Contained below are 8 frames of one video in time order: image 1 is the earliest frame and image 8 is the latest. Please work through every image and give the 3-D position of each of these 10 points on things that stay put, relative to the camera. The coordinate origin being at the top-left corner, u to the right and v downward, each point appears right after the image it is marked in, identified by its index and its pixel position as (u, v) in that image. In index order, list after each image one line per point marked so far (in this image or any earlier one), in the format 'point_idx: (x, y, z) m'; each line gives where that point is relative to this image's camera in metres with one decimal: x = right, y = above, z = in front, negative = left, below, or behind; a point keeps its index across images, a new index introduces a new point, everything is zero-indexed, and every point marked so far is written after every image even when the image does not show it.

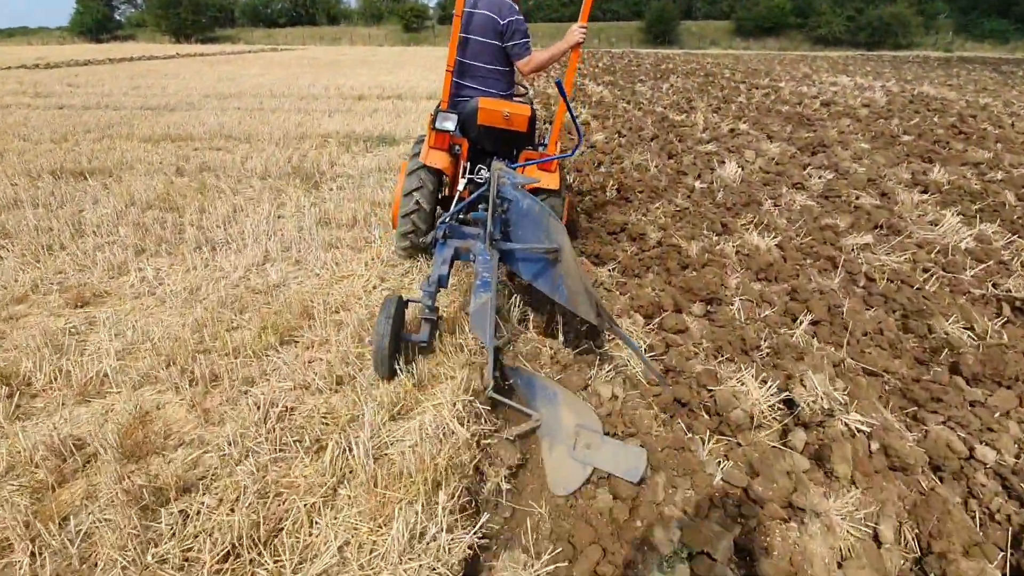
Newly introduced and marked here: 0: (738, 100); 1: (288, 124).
0: (+5.4, +4.5, +12.4) m
1: (-4.0, +2.9, +9.2) m
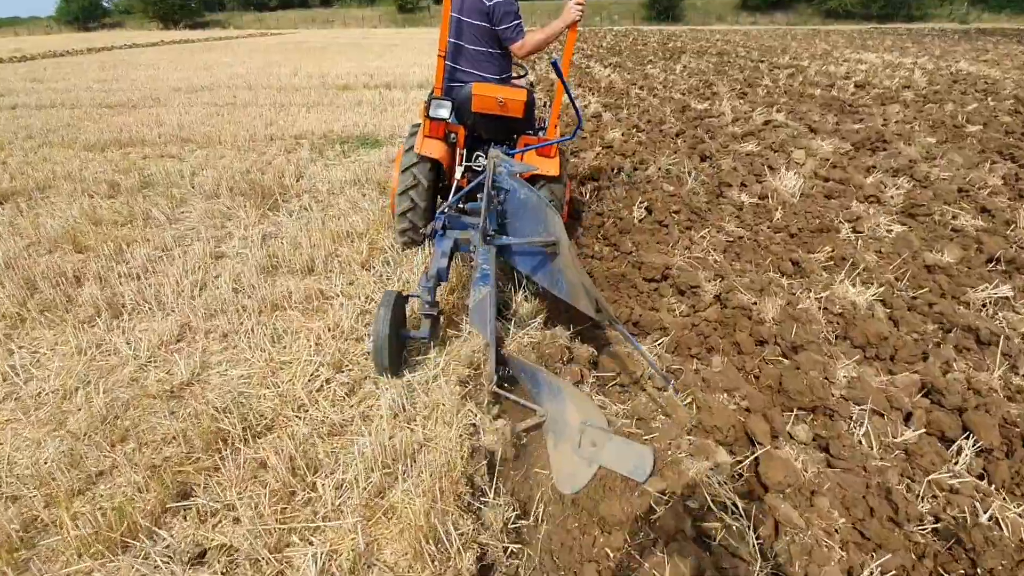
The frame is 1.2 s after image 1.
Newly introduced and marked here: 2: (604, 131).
0: (+5.4, +4.4, +11.2) m
1: (-4.0, +2.6, +8.1) m
2: (+1.2, +2.1, +6.9) m
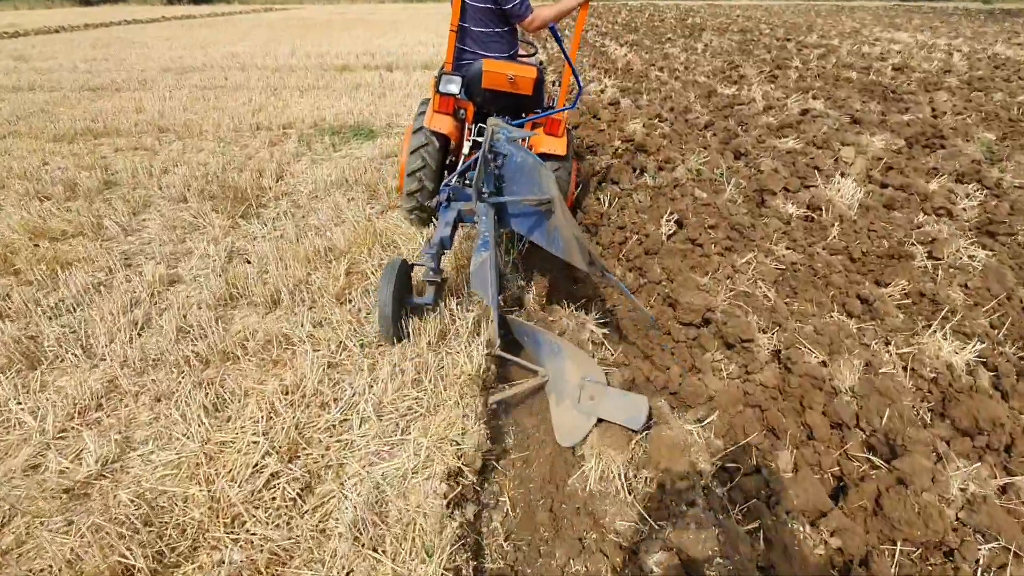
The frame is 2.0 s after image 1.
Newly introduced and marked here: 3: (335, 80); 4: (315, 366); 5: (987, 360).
0: (+5.6, +4.4, +10.3) m
1: (-3.9, +2.6, +7.5) m
2: (+1.3, +2.0, +6.2) m
3: (-3.3, +3.9, +9.7) m
4: (-0.9, -0.4, +2.4) m
5: (+2.1, -0.3, +2.3) m
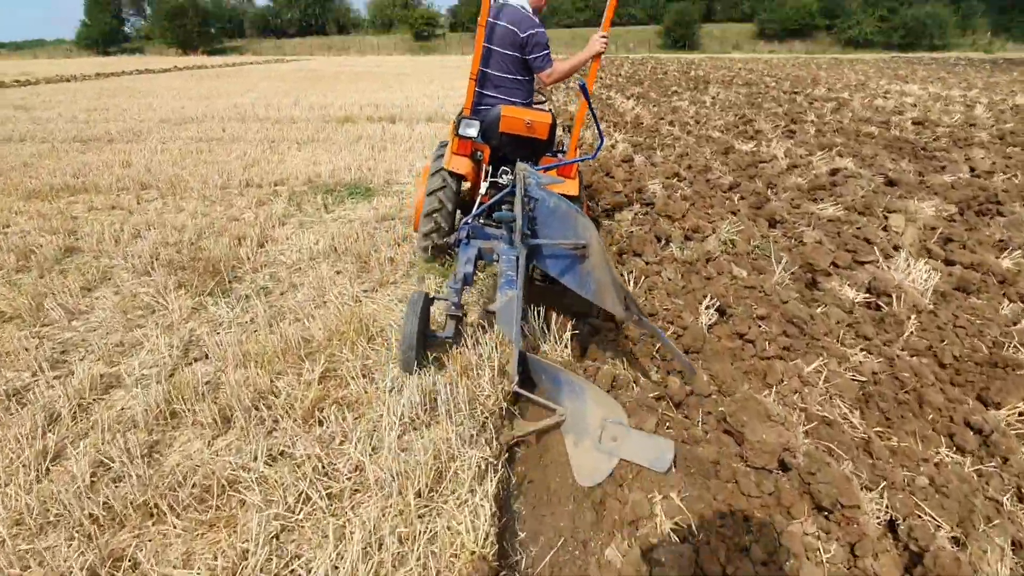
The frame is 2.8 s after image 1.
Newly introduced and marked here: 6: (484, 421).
0: (+5.7, +3.3, +10.0) m
1: (-3.8, +1.7, +7.1) m
2: (+1.4, +1.2, +5.8) m
3: (-3.2, +2.8, +9.5) m
4: (-0.9, -0.8, +1.8) m
5: (+2.2, -0.8, +1.7) m
6: (-0.1, -0.6, +2.3) m
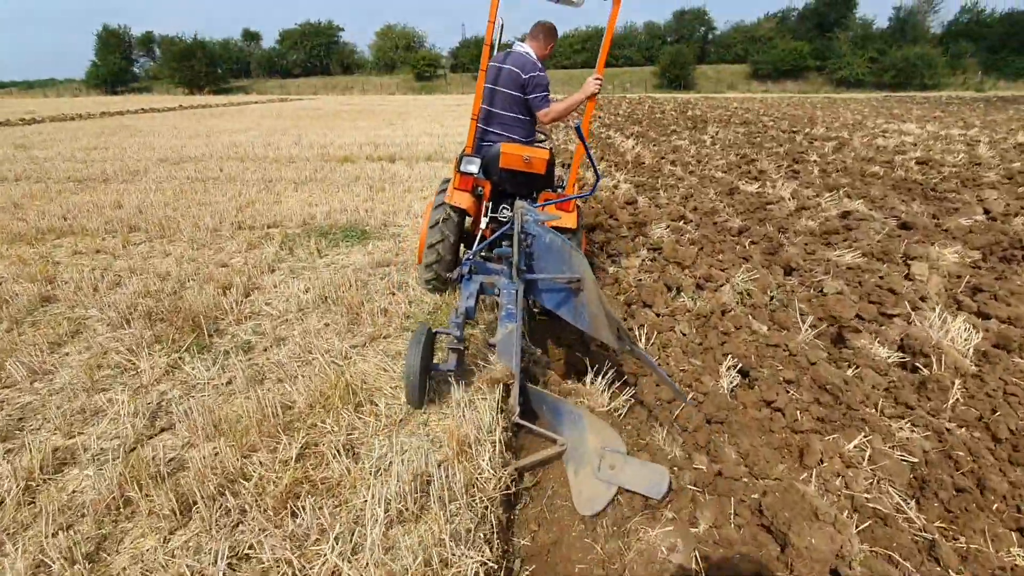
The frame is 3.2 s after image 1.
0: (+5.7, +2.5, +9.9) m
1: (-3.8, +1.1, +6.9) m
2: (+1.4, +0.7, +5.6) m
3: (-3.2, +2.1, +9.4) m
4: (-0.8, -1.1, +1.5) m
5: (+2.2, -1.1, +1.4) m
6: (-0.1, -0.9, +2.0) m
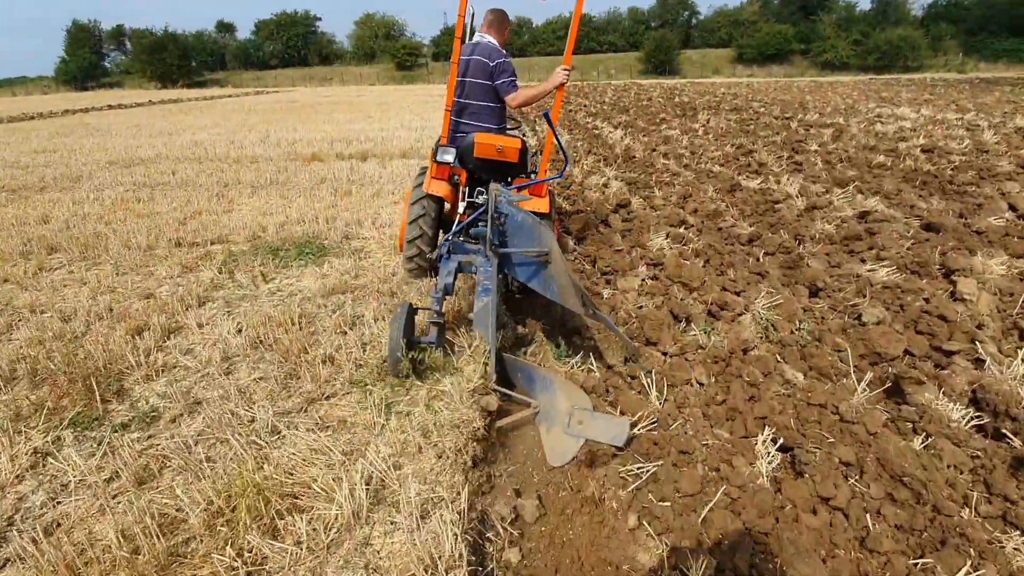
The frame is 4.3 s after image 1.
0: (+5.3, +2.5, +9.3) m
1: (-4.0, +0.8, +6.1) m
2: (+1.2, +0.5, +4.9) m
3: (-3.5, +1.9, +8.6) m
4: (-0.9, -1.4, +0.8) m
5: (+2.1, -1.3, +0.8) m
6: (-0.2, -1.1, +1.4) m
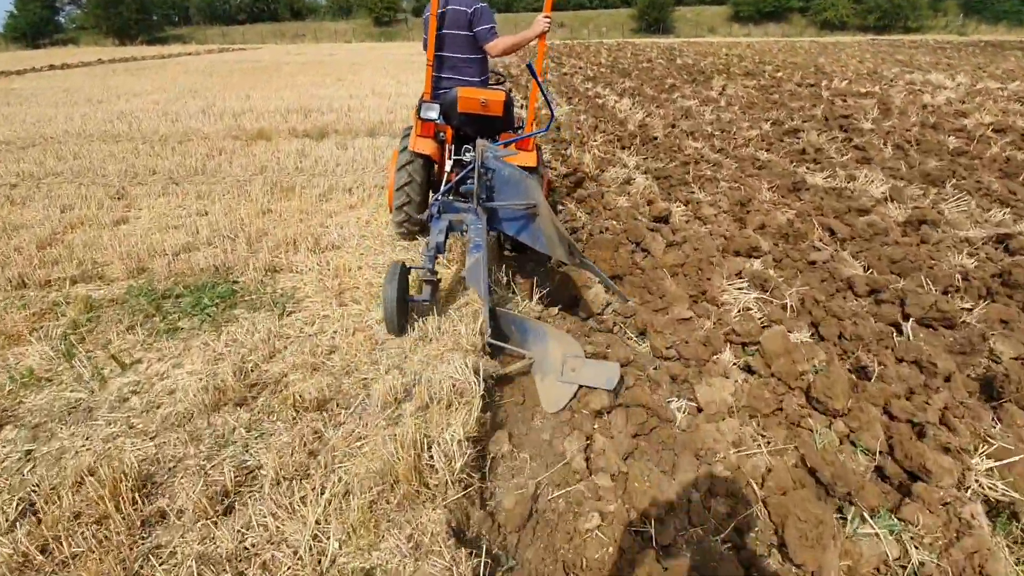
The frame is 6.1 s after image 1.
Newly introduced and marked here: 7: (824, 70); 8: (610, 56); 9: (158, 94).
0: (+5.2, +2.4, +7.7) m
1: (-4.0, +0.5, +4.4) m
2: (+1.2, +0.1, +3.4) m
3: (-3.6, +1.7, +6.8) m
4: (-0.8, -2.1, -0.7) m
5: (+2.3, -2.0, -0.6) m
6: (-0.1, -1.8, -0.1) m
7: (+9.8, +6.8, +16.3) m
8: (+3.6, +8.5, +19.0) m
9: (-8.4, +4.6, +12.4) m
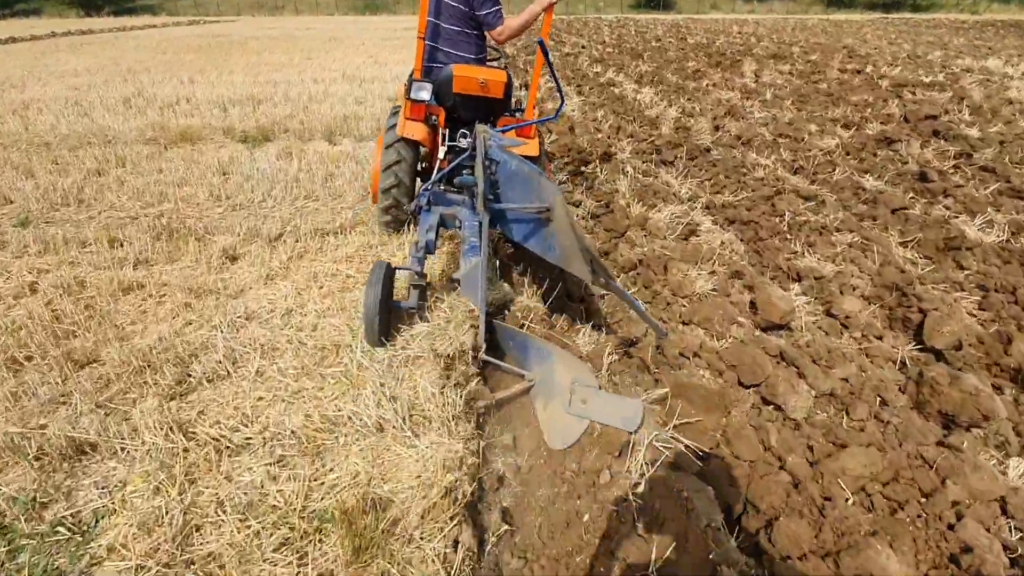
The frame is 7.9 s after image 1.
0: (+5.2, +1.8, +6.0) m
1: (-4.0, -0.2, +2.6) m
2: (+1.3, -0.7, +1.6) m
3: (-3.6, +1.1, +4.9) m
4: (-0.7, -3.0, -2.3) m
5: (+2.4, -2.9, -2.2) m
6: (0.0, -2.7, -1.7) m
7: (+9.7, +6.5, +14.4) m
8: (+3.5, +8.3, +17.0) m
9: (-8.5, +4.2, +10.4) m
